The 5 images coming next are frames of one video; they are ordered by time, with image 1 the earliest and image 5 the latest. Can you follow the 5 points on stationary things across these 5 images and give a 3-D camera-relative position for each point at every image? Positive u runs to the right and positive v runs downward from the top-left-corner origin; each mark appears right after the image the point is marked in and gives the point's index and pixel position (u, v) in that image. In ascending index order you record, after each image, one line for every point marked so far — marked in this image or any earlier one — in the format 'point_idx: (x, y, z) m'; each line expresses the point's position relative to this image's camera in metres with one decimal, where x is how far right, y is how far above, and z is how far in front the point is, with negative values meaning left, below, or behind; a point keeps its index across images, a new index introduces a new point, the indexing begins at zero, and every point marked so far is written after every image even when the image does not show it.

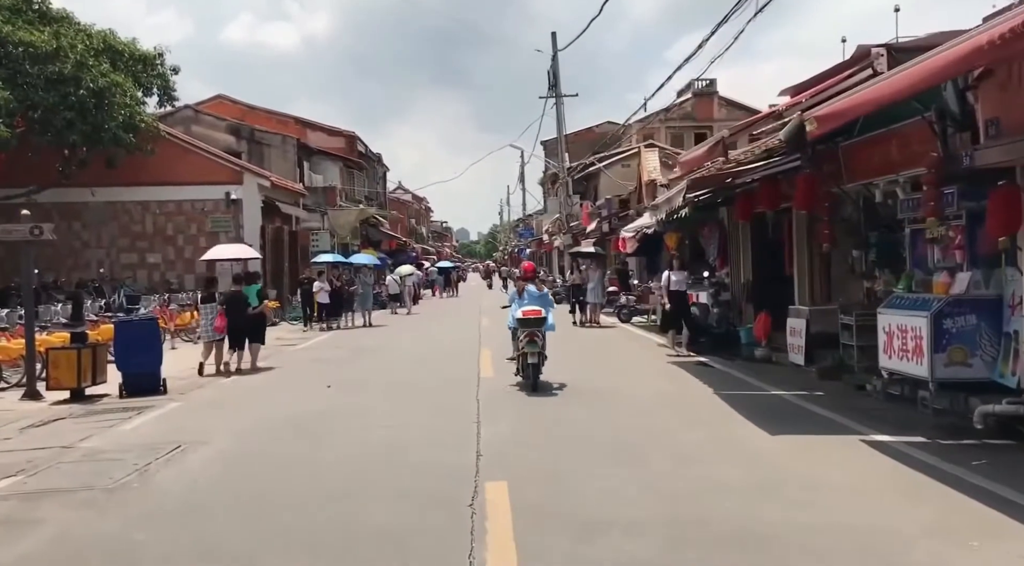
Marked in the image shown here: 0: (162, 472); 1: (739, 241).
0: (-3.0, -1.6, +6.6) m
1: (+4.4, +0.8, +14.7) m
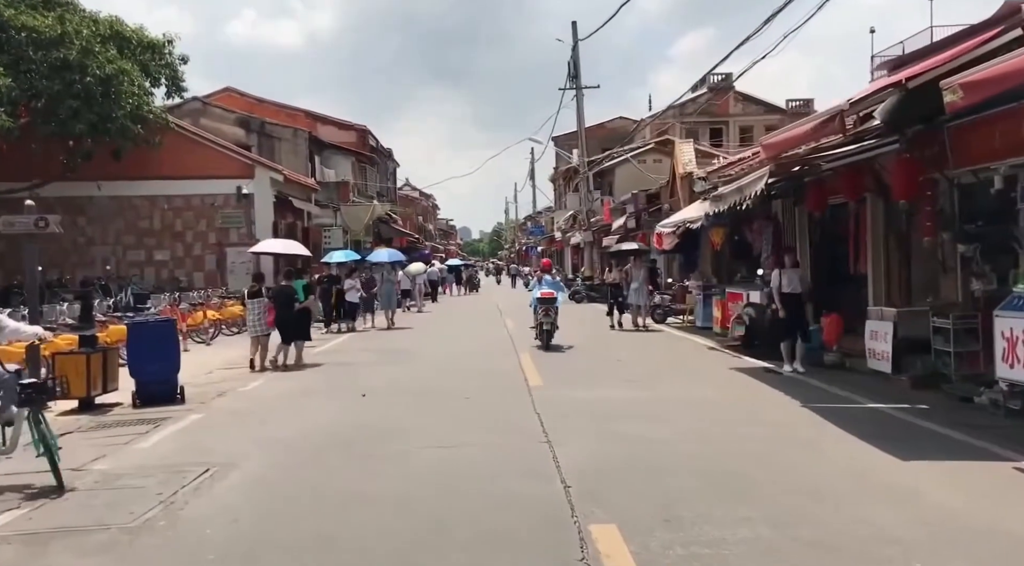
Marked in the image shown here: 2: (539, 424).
0: (-2.3, -1.6, +5.6) m
1: (+5.1, +0.8, +13.6) m
2: (+0.3, -1.4, +7.7) m
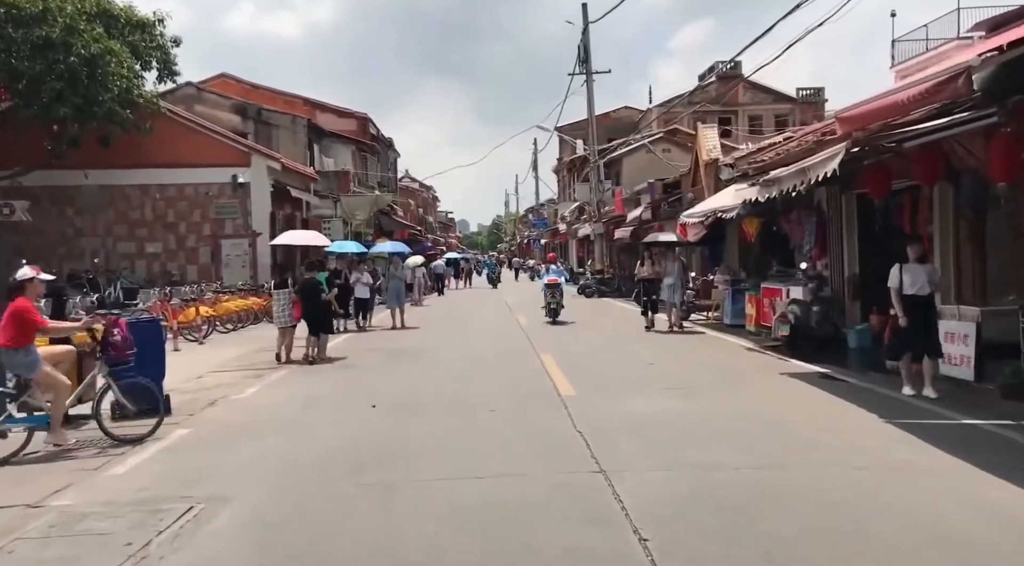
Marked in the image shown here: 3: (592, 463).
0: (-2.0, -1.6, +4.4) m
1: (+5.4, +0.9, +12.5) m
2: (+0.6, -1.4, +6.6) m
3: (+0.6, -1.4, +6.0) m
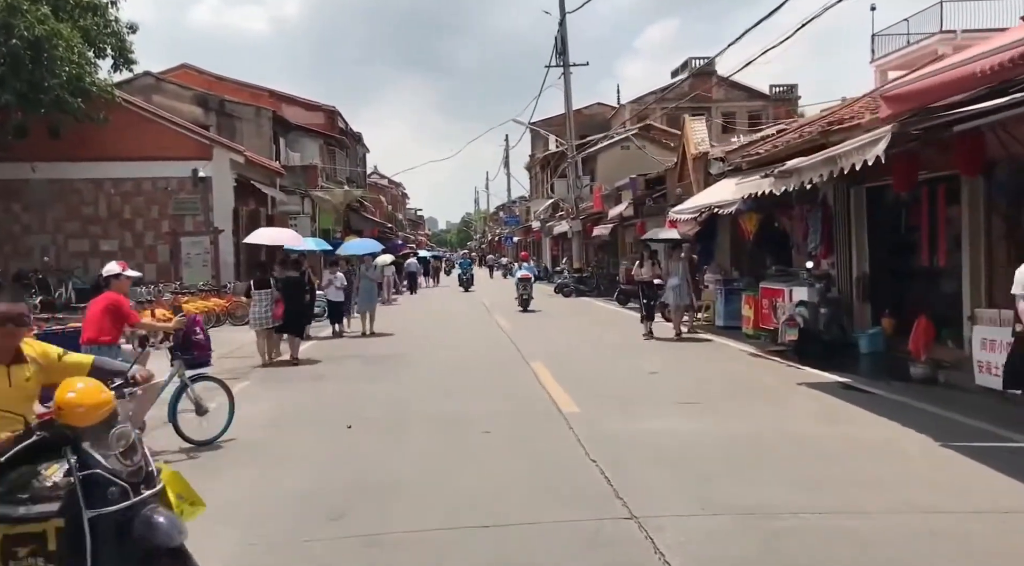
0: (-1.9, -1.6, +3.4) m
1: (+5.2, +0.9, +11.7) m
2: (+0.7, -1.4, +5.6) m
3: (+0.7, -1.4, +5.0) m
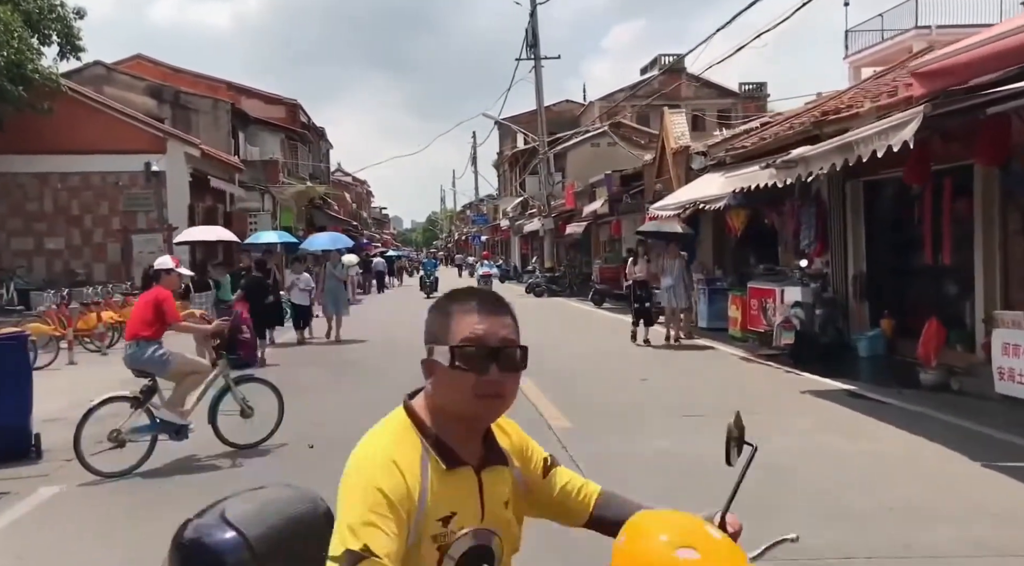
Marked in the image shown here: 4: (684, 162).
0: (-1.8, -1.7, +2.4) m
1: (+4.9, +0.9, +11.1) m
2: (+0.6, -1.4, +4.8) m
3: (+0.7, -1.5, +4.2) m
4: (+3.8, +2.6, +16.8) m
